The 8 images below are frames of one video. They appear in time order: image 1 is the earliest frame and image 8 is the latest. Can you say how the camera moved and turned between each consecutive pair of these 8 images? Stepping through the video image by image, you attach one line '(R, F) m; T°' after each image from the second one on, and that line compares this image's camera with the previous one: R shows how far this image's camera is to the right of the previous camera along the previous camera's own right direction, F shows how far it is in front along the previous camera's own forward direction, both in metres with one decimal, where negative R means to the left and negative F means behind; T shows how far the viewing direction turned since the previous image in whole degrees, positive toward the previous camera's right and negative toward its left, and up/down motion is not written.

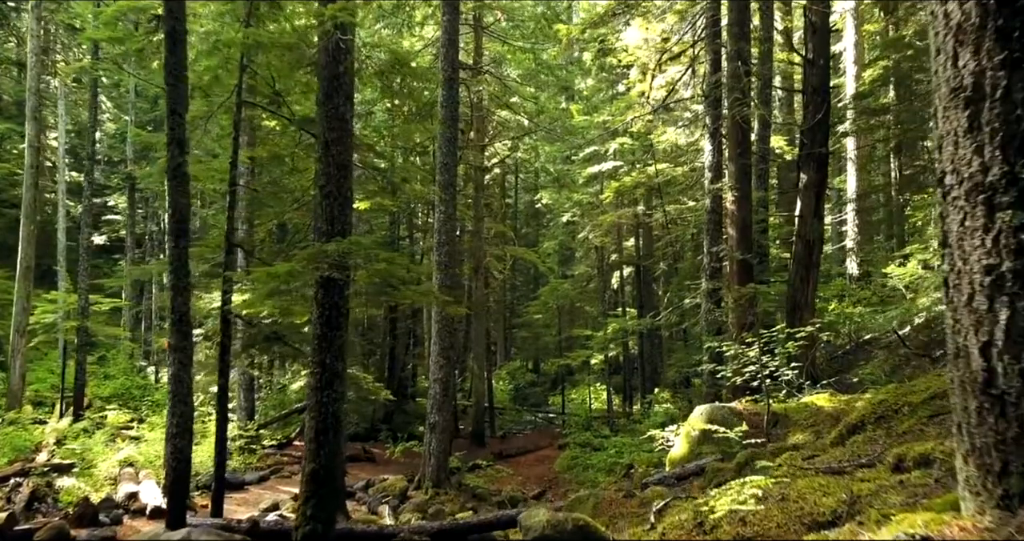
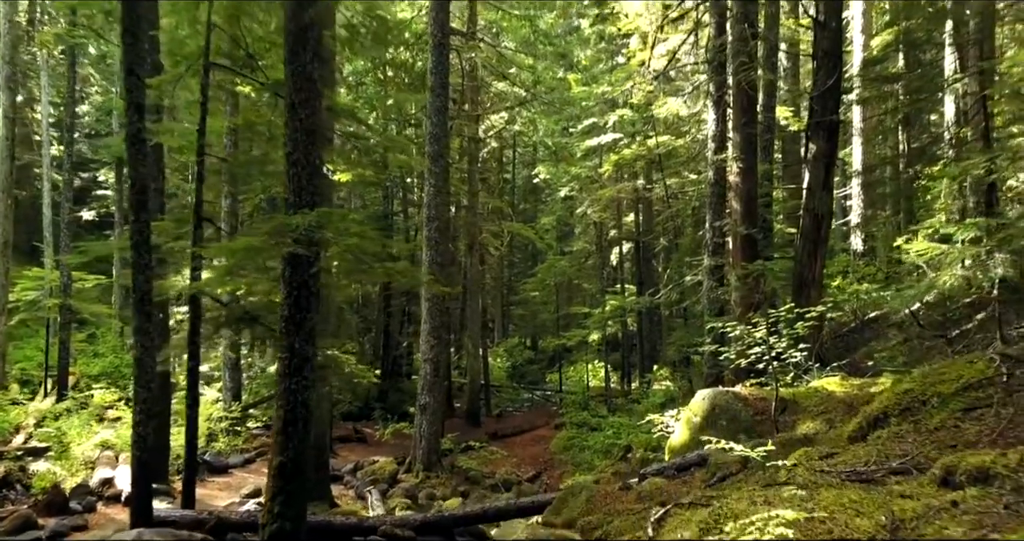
(+0.1, +0.6) m; 0°
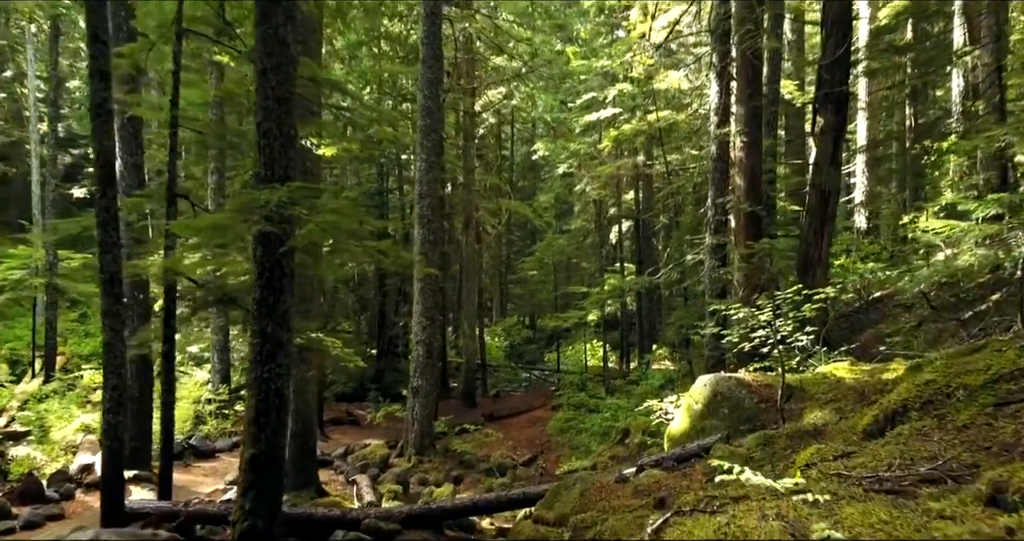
(+0.1, +0.4) m; 0°
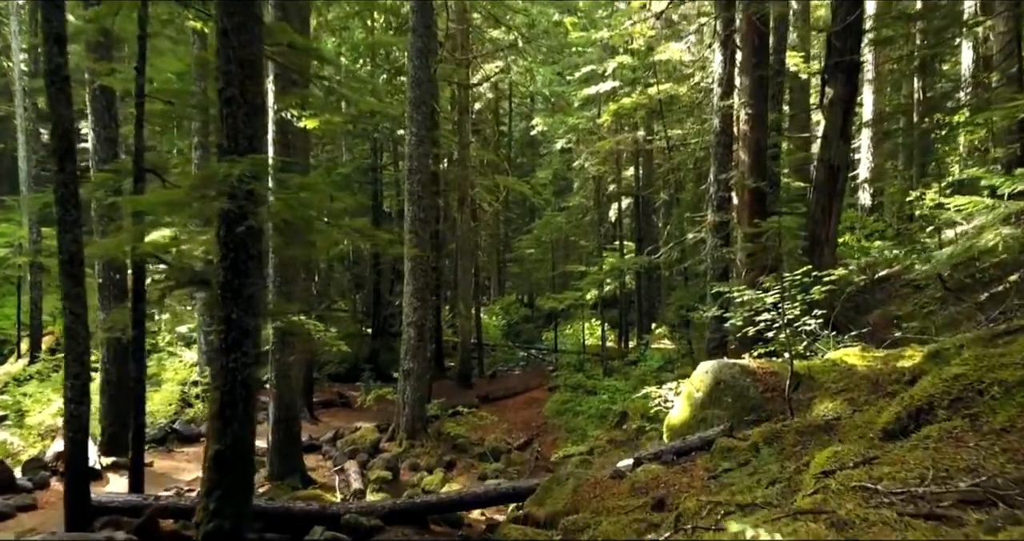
(+0.1, +0.5) m; 0°
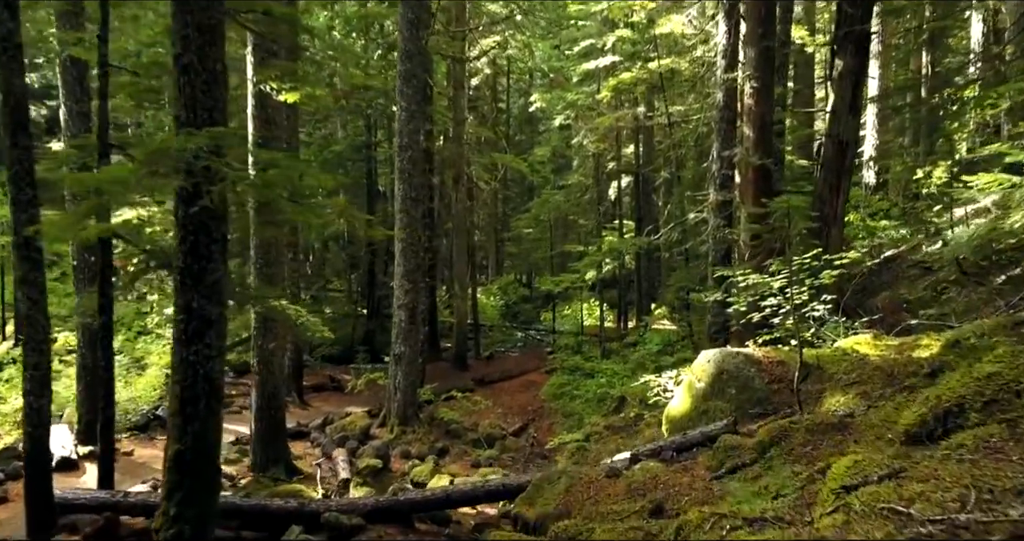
(+0.1, +0.4) m; 0°
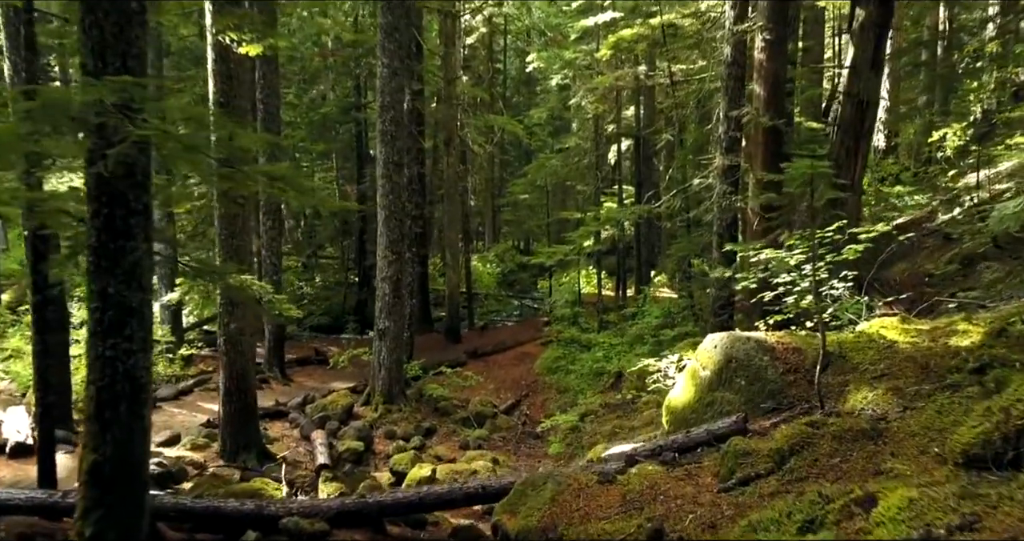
(+0.1, +0.8) m; 0°
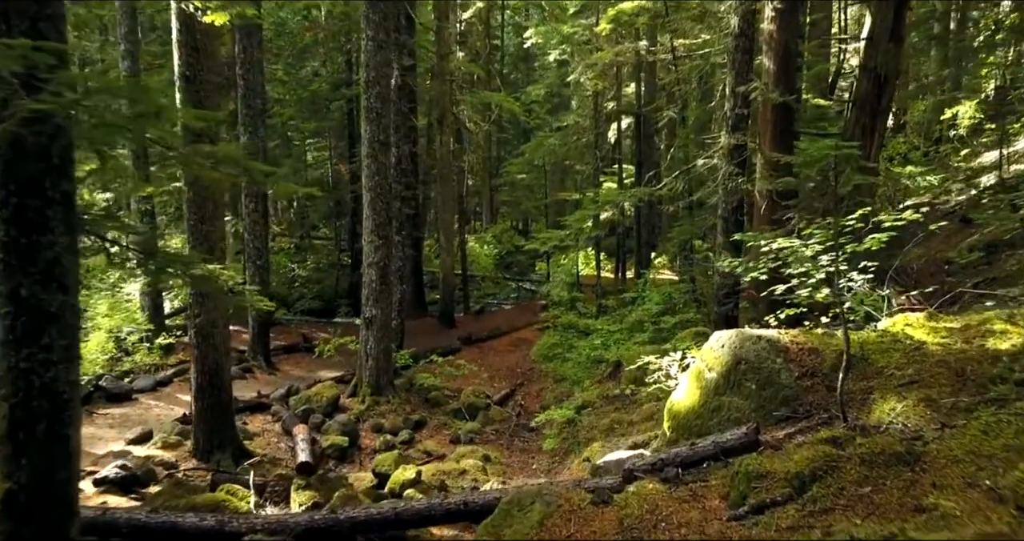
(+0.1, +0.6) m; 0°
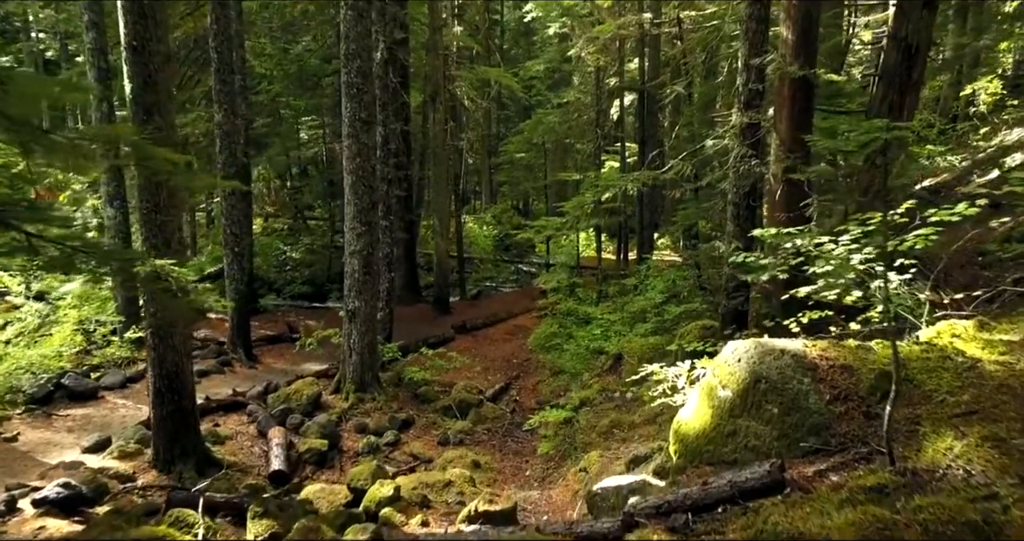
(+0.1, +0.8) m; 0°
